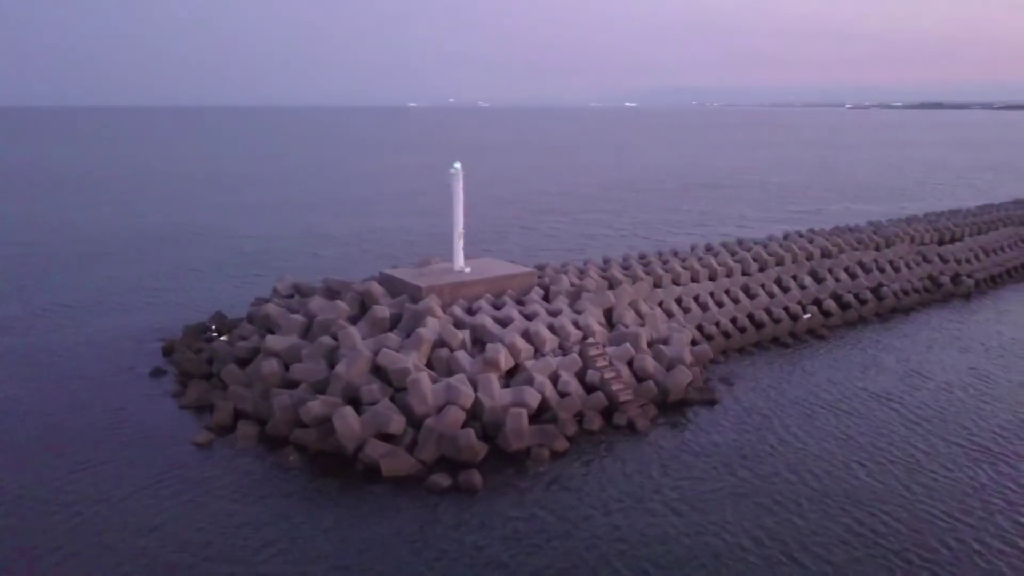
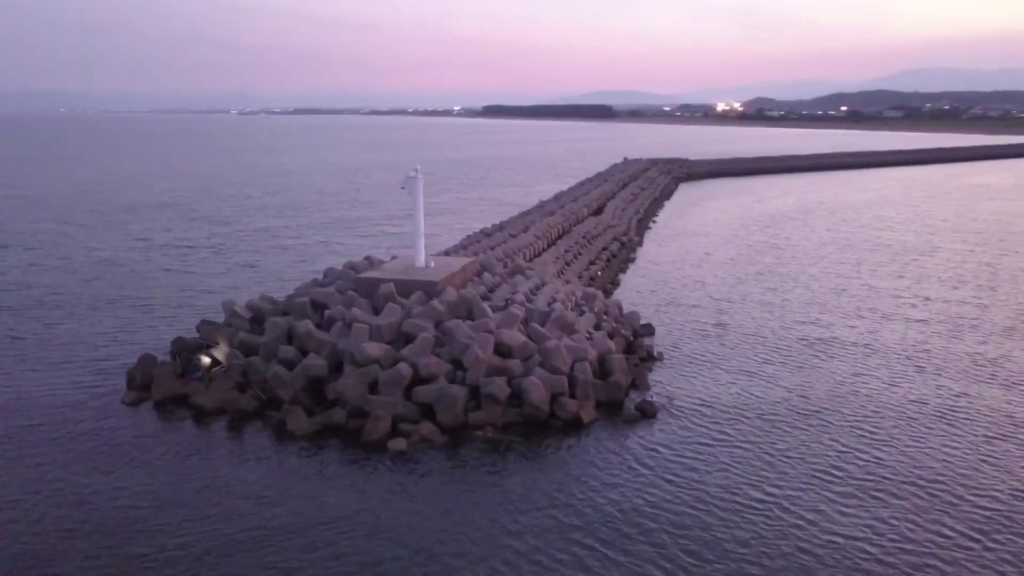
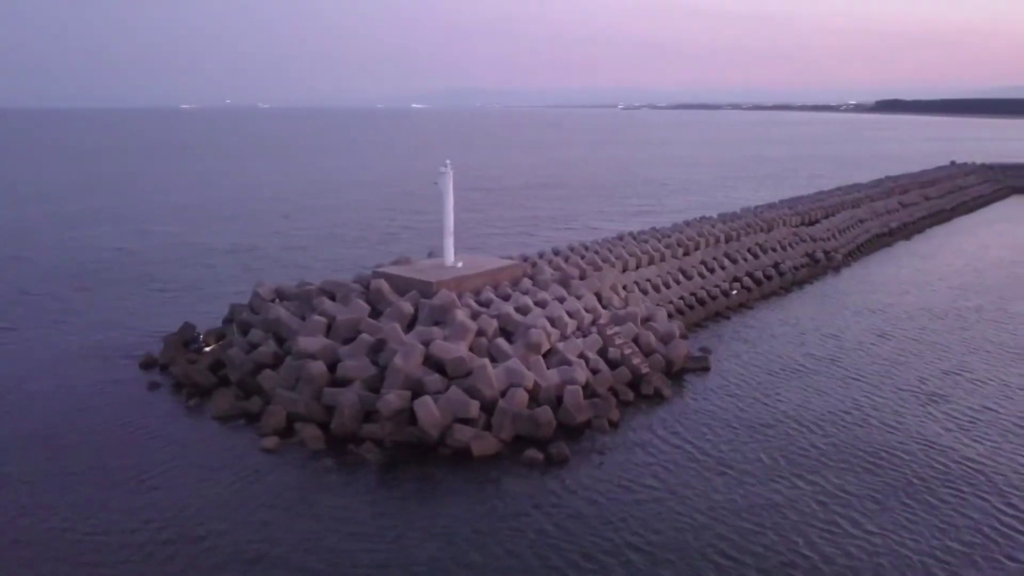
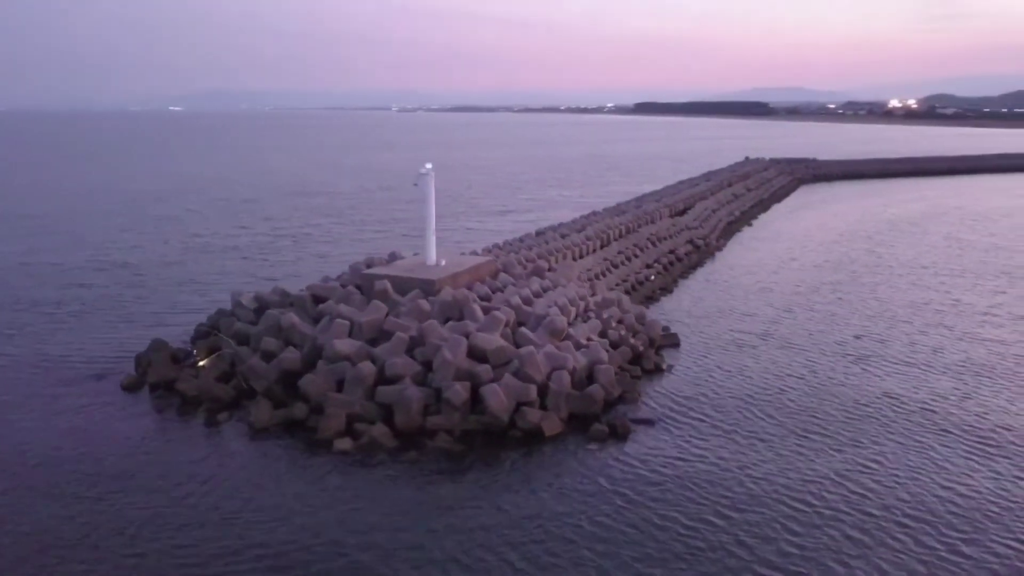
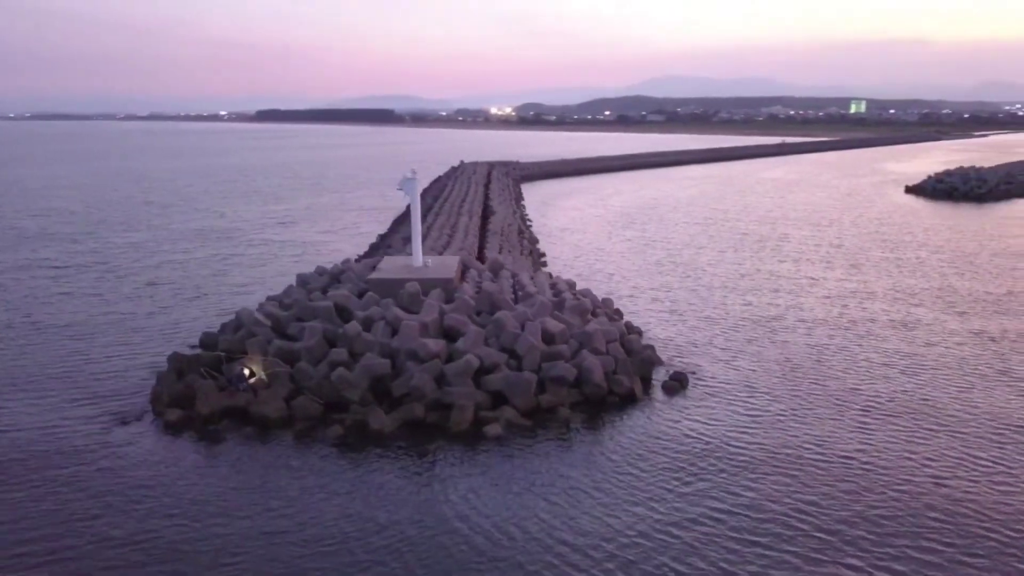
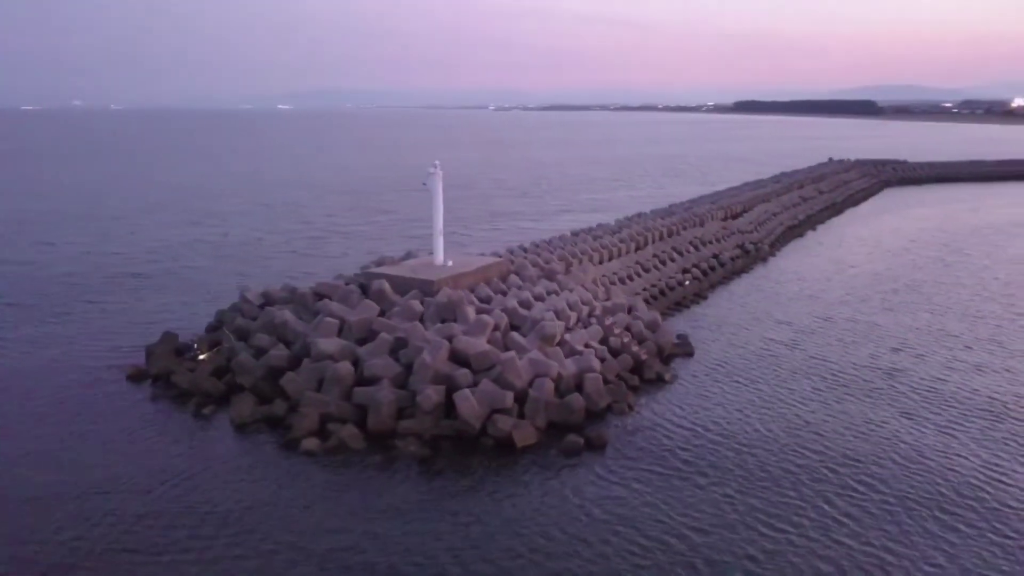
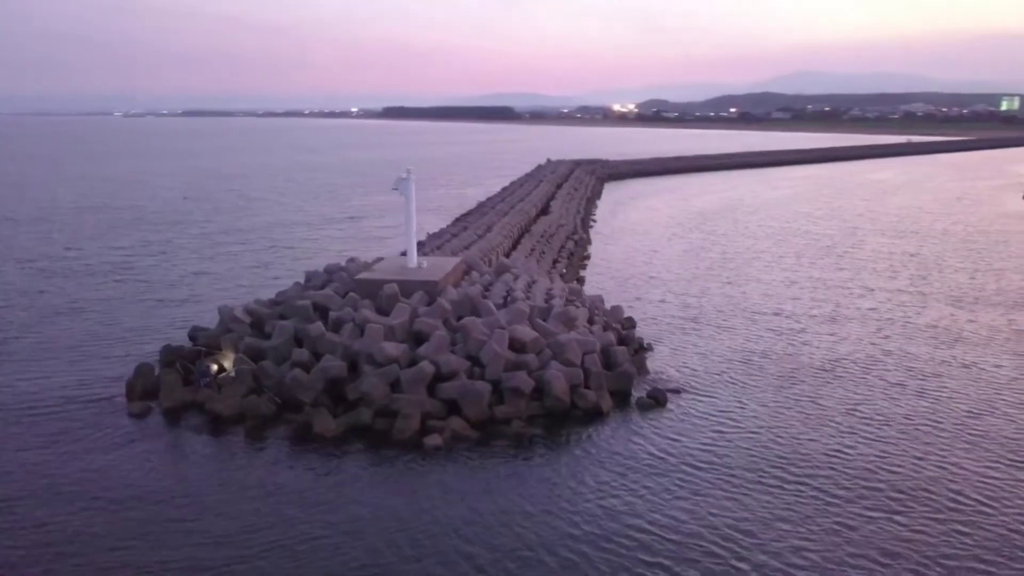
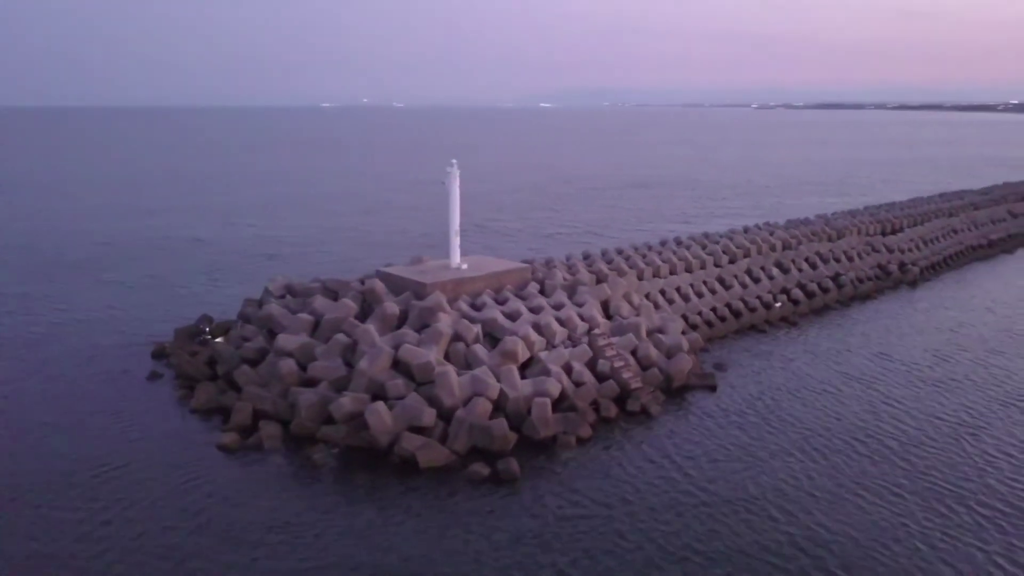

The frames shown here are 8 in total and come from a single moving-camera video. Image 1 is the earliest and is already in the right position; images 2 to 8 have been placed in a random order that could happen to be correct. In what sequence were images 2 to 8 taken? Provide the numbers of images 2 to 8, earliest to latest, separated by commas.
8, 3, 6, 4, 2, 7, 5
